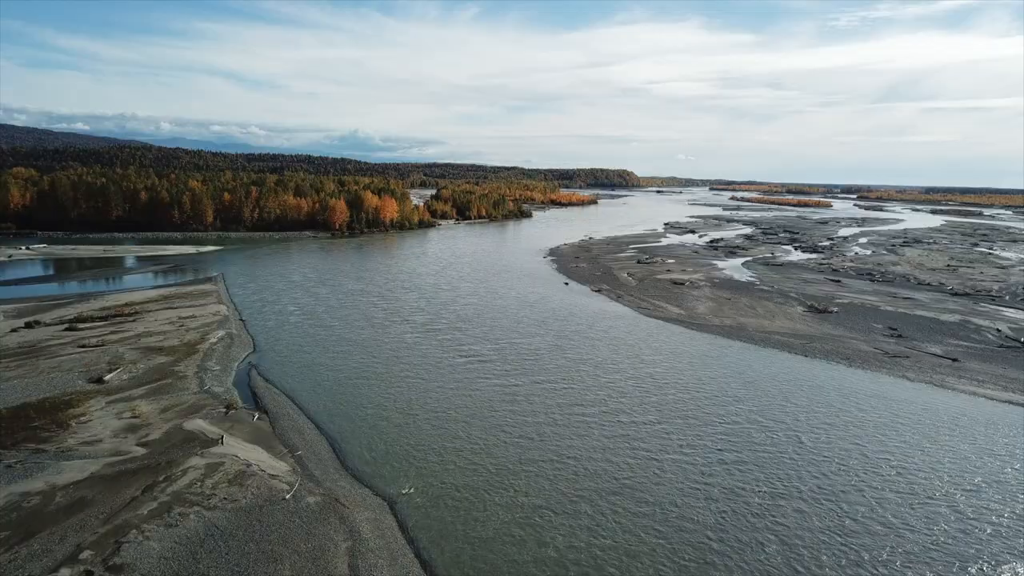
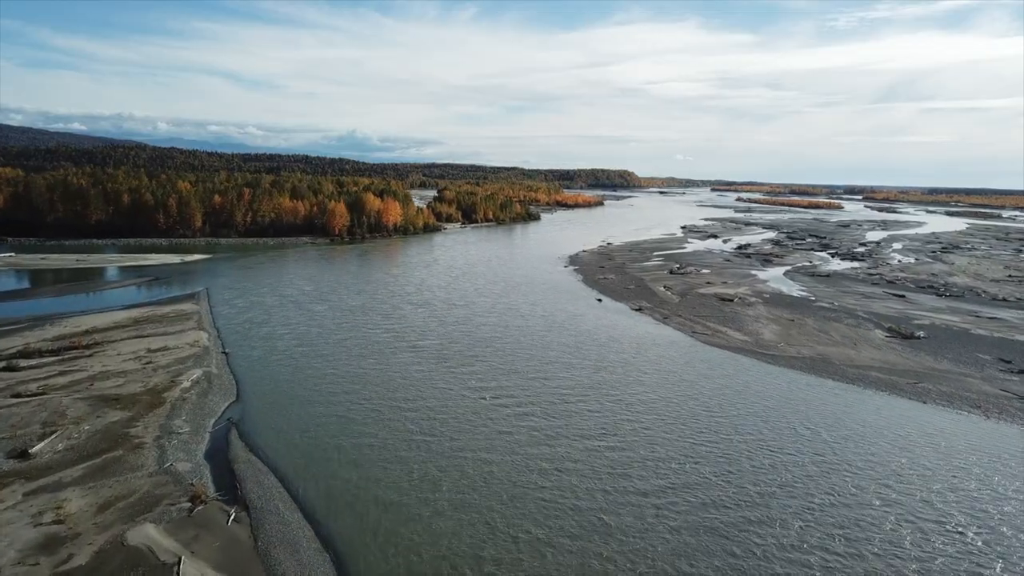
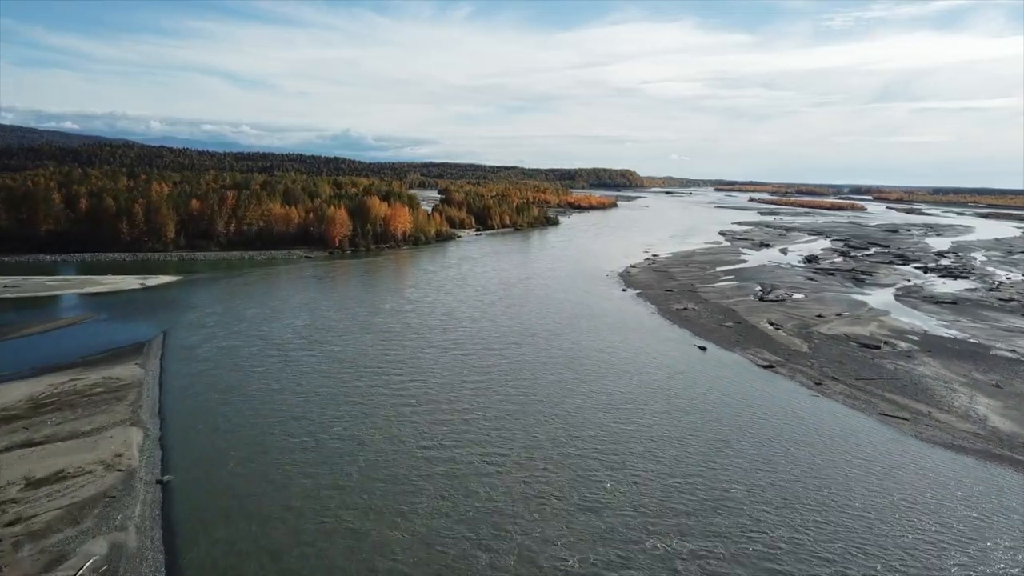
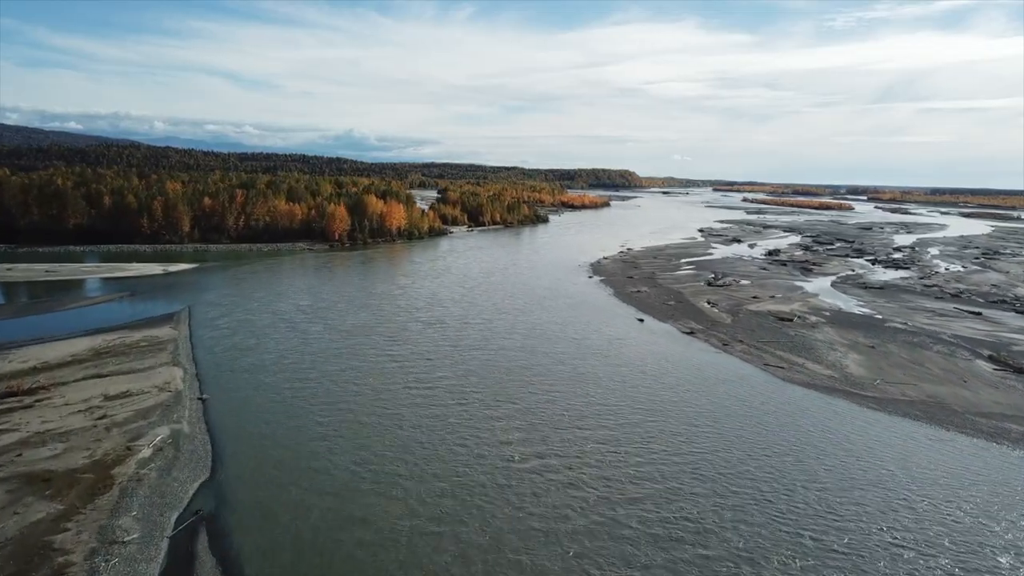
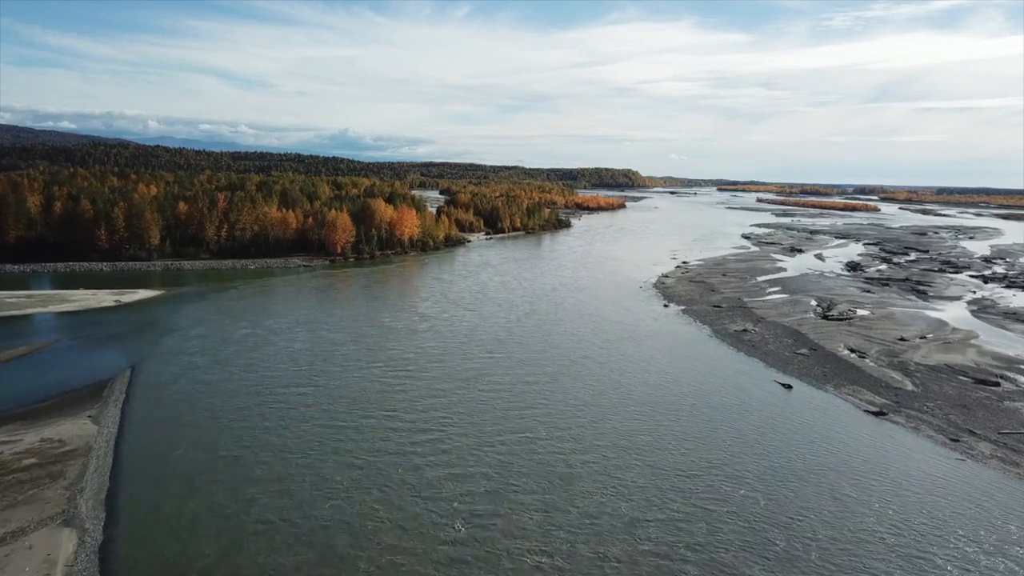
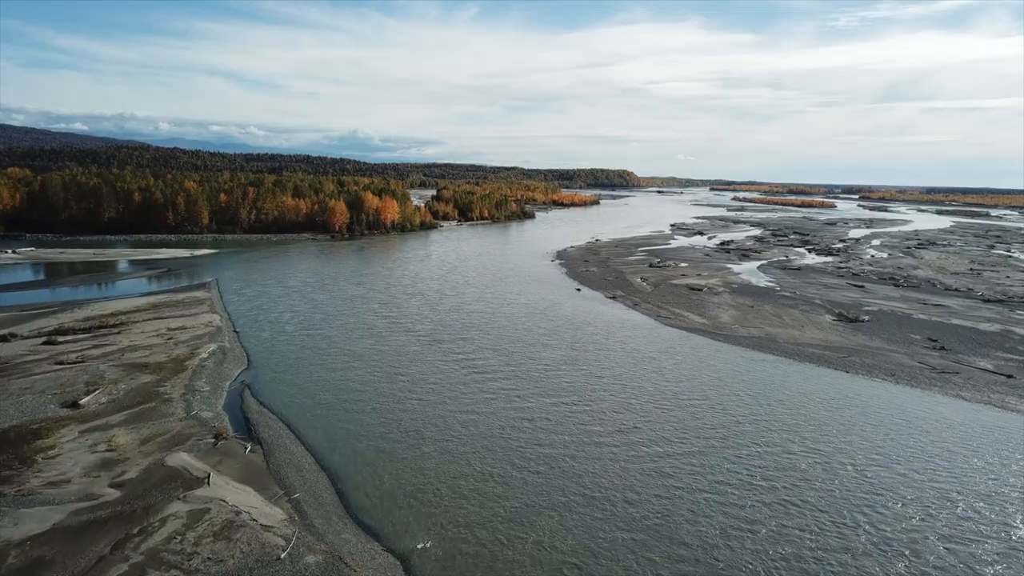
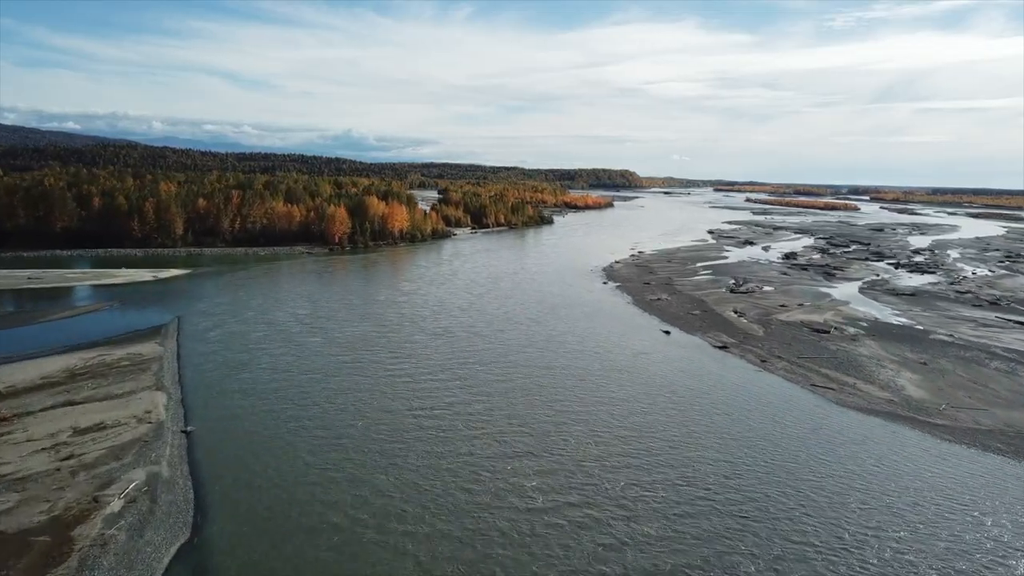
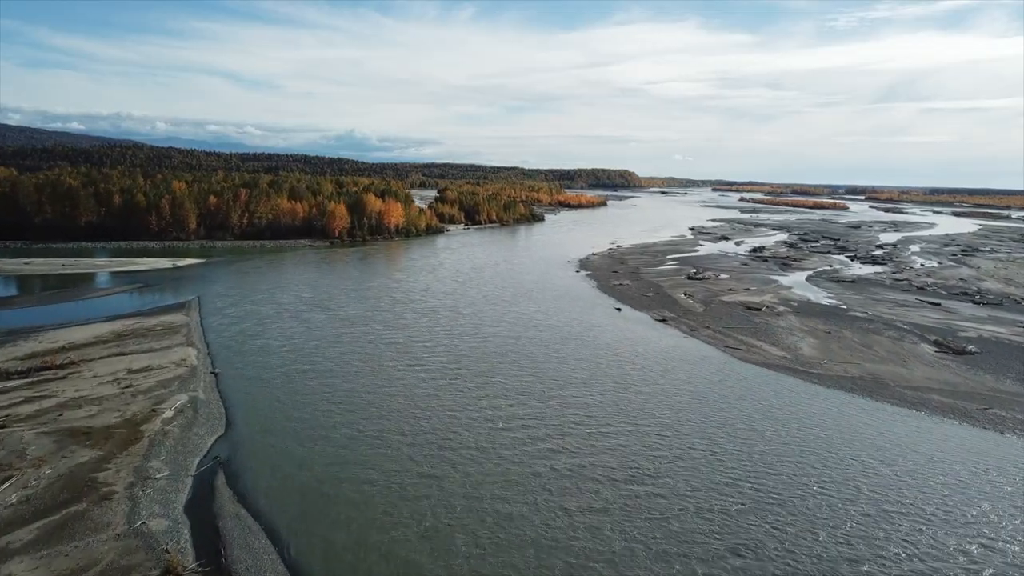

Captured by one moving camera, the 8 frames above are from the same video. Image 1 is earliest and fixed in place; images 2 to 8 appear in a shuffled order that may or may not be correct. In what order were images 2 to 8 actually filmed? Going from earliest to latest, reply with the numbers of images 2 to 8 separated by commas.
6, 2, 8, 4, 7, 3, 5
